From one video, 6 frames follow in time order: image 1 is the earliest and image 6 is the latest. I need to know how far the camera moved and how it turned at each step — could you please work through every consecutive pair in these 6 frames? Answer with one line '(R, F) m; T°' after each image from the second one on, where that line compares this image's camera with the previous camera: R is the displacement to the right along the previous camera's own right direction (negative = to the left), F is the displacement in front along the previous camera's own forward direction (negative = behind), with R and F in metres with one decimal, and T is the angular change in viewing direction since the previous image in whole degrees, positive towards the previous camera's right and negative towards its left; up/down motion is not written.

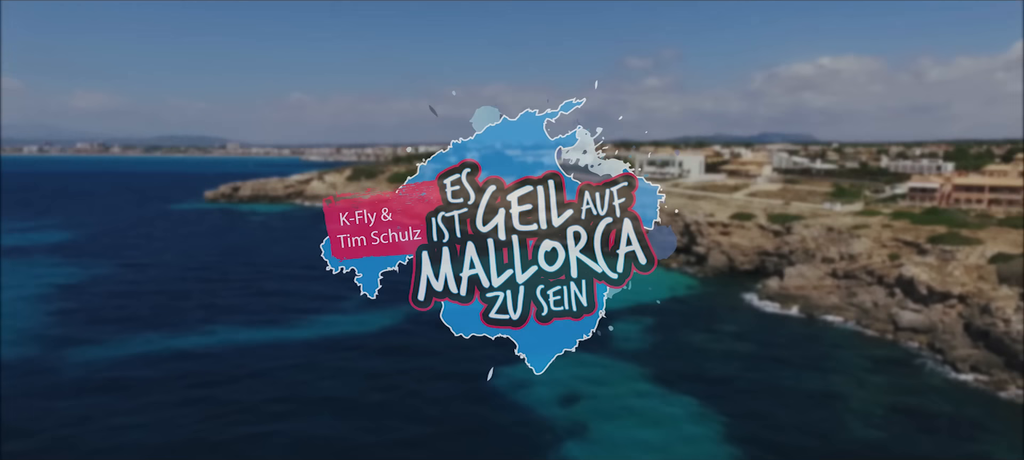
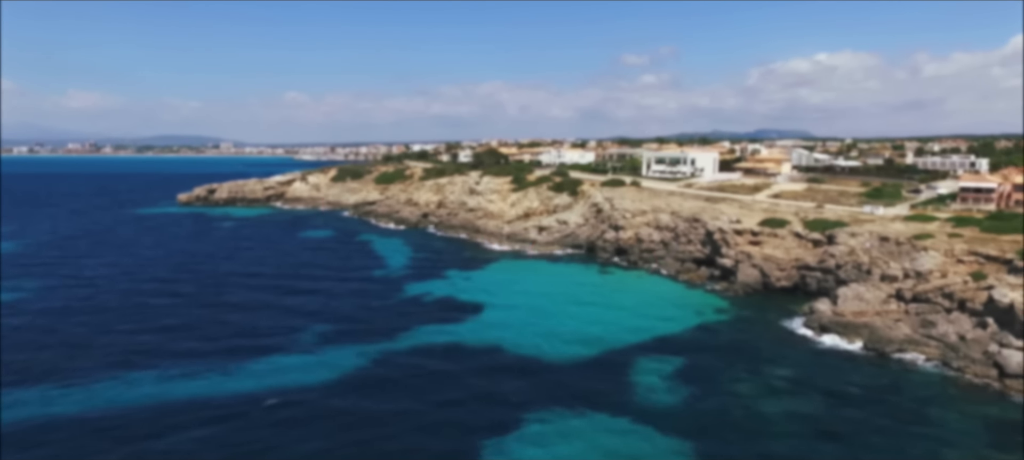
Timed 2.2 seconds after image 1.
(+0.1, +7.6) m; 0°
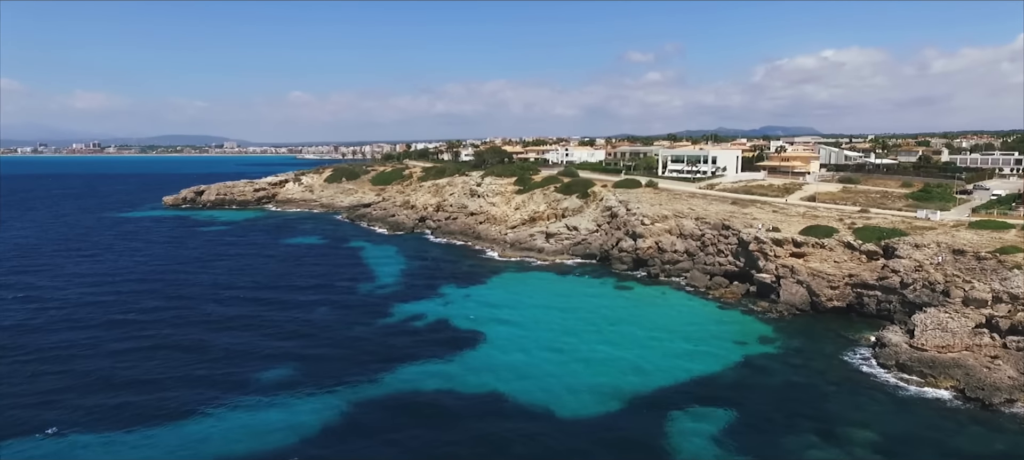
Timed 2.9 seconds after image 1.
(+0.1, +6.2) m; 0°
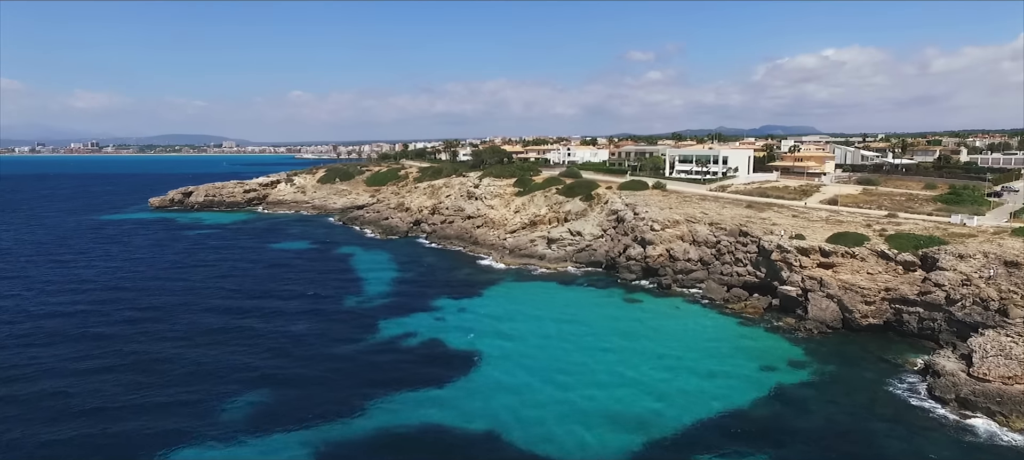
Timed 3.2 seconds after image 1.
(+0.1, +3.7) m; 0°
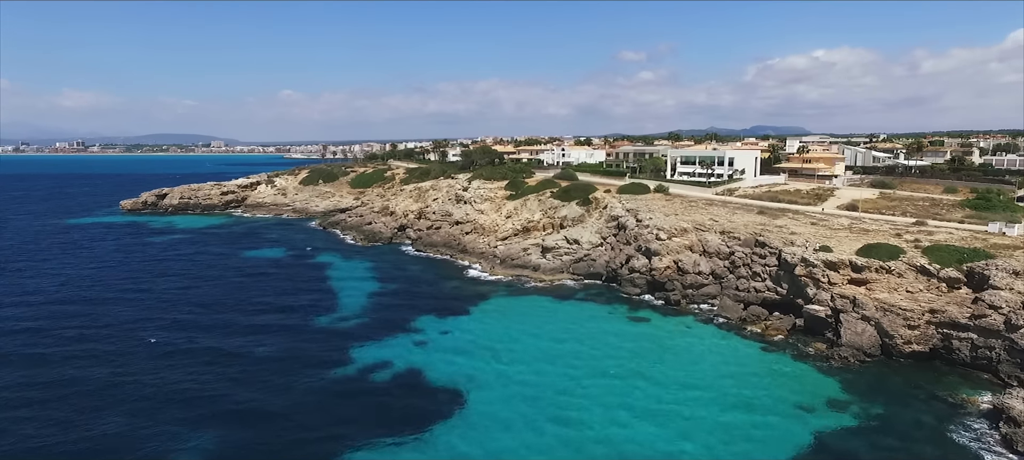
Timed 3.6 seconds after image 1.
(0.0, +4.4) m; +1°
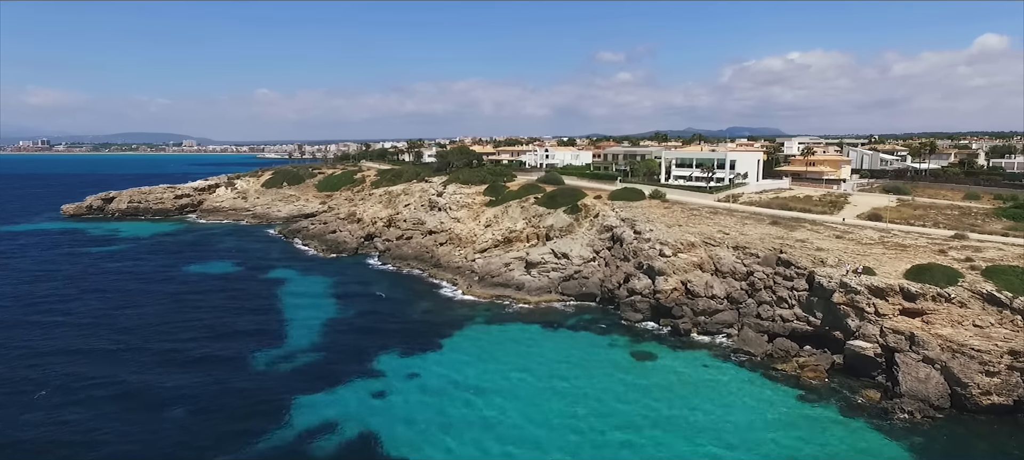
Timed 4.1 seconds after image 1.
(-0.1, +6.1) m; +2°
